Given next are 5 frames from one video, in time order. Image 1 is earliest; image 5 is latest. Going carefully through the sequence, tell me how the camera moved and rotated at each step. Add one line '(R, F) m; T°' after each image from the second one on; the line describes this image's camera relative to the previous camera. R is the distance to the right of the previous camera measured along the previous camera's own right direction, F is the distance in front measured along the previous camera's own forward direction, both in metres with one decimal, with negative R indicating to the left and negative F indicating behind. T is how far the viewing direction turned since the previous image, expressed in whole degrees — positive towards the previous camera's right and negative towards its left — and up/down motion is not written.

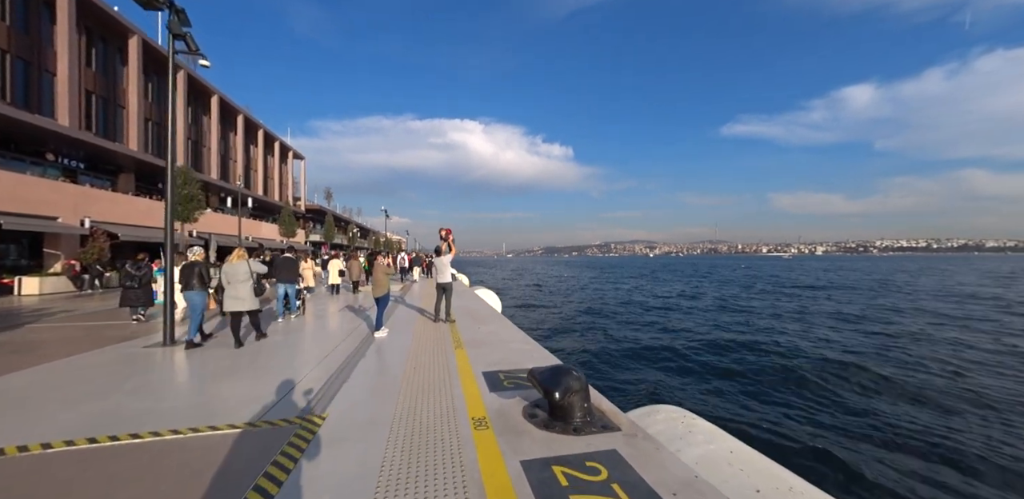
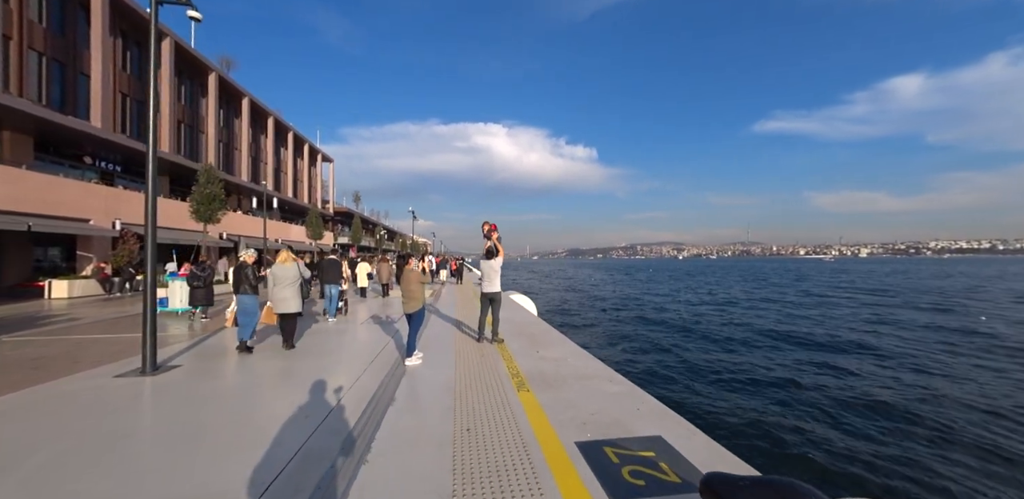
(-0.6, +1.5) m; -4°
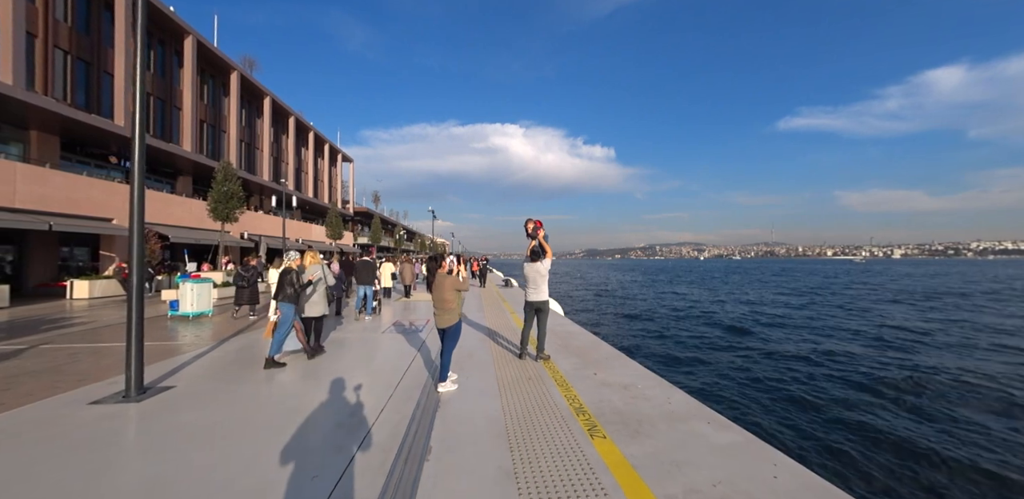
(-0.4, +0.9) m; -3°
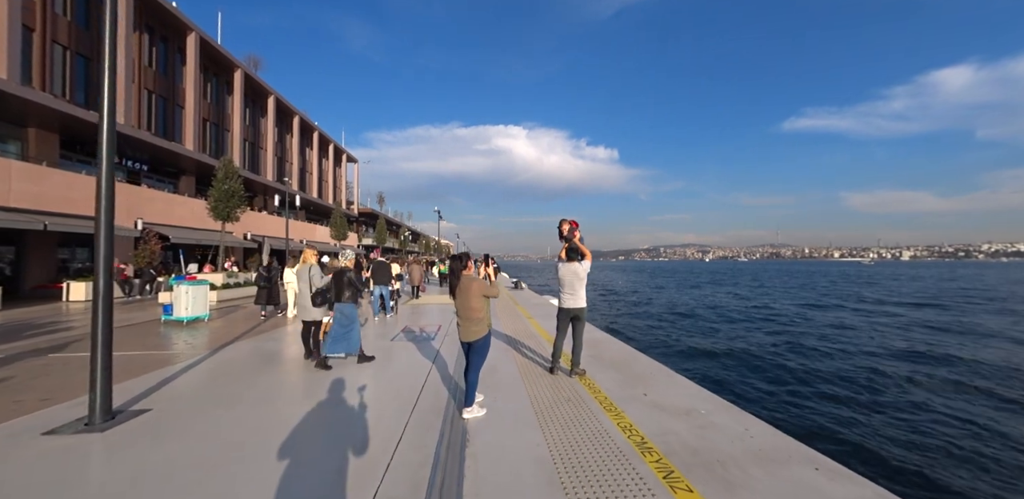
(-0.3, +0.7) m; -1°
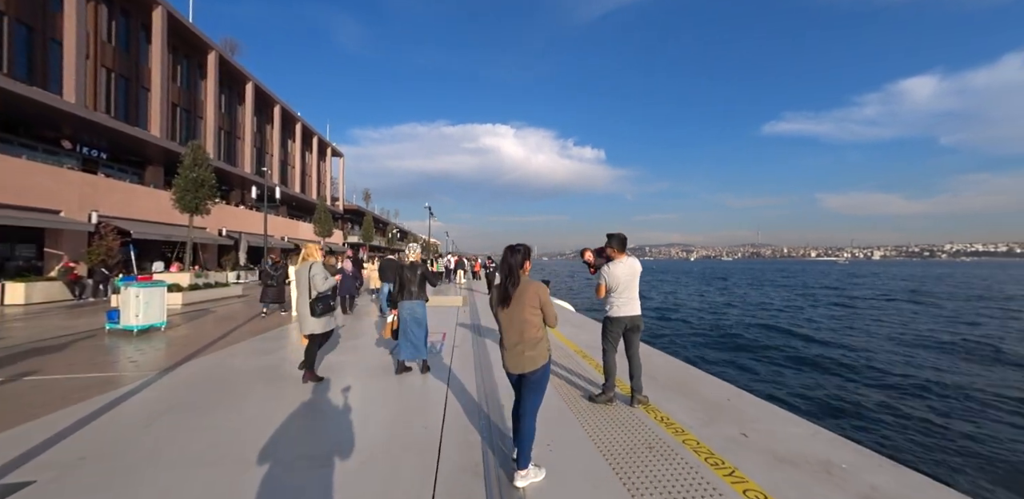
(-0.6, +1.1) m; +2°
